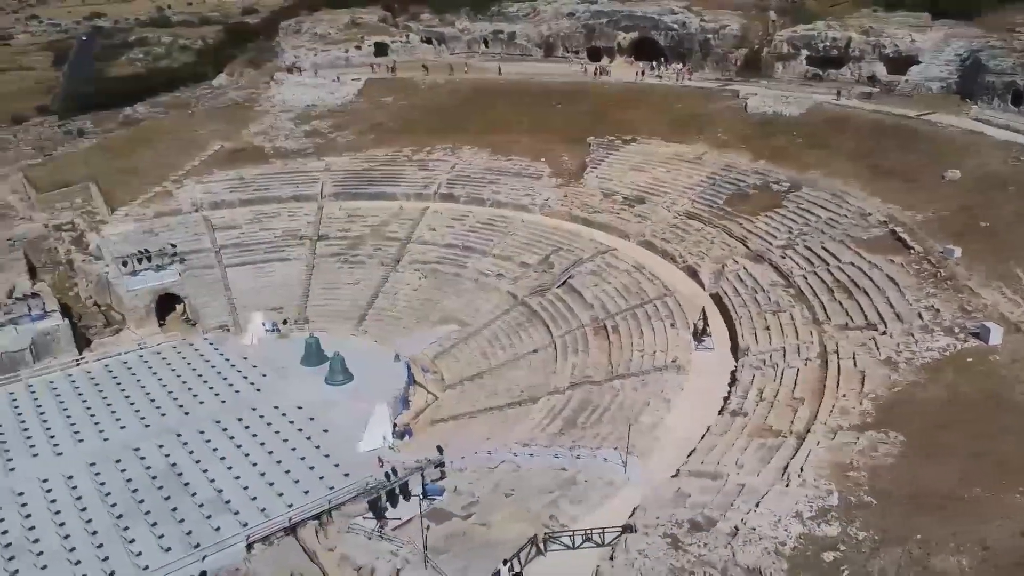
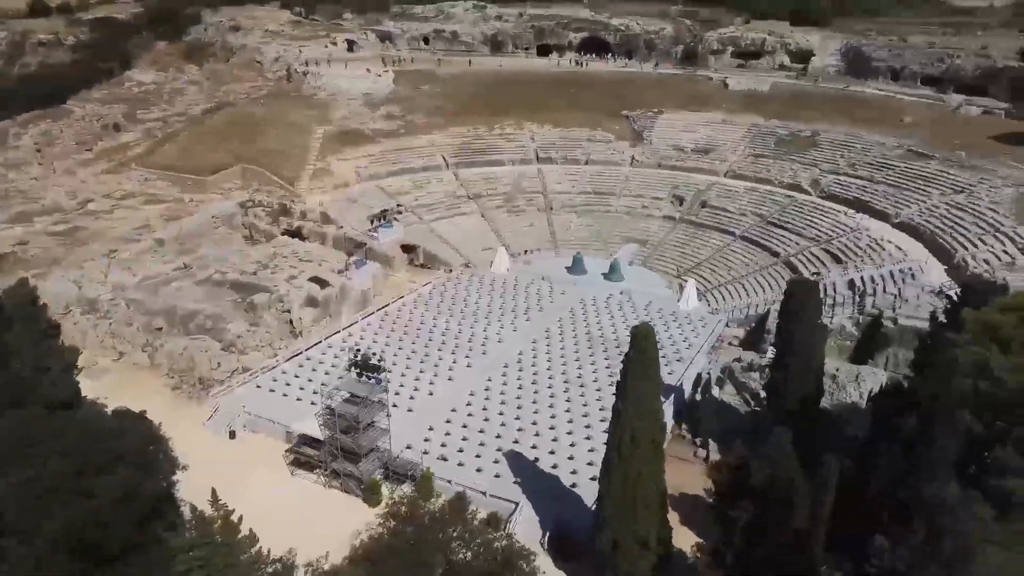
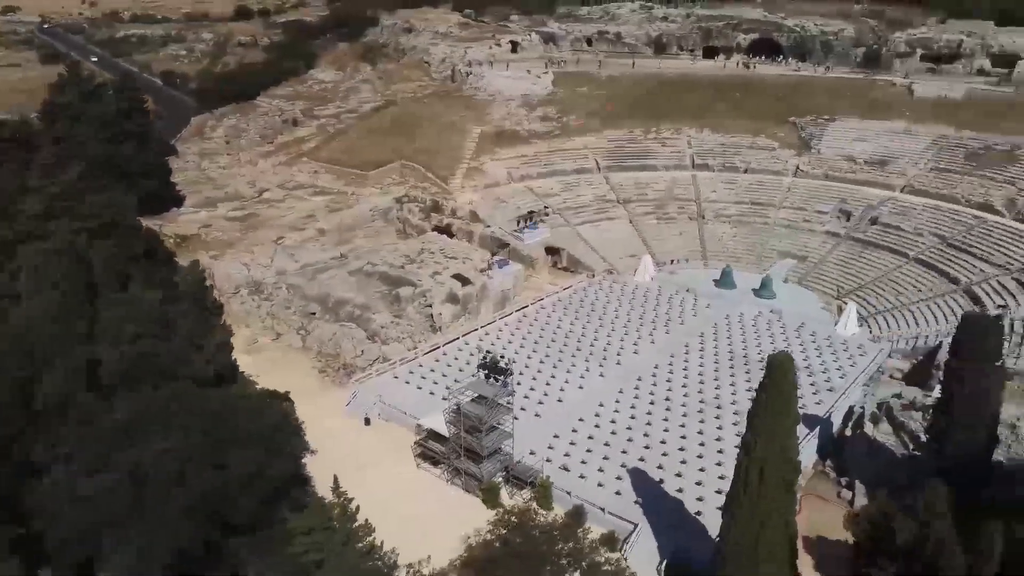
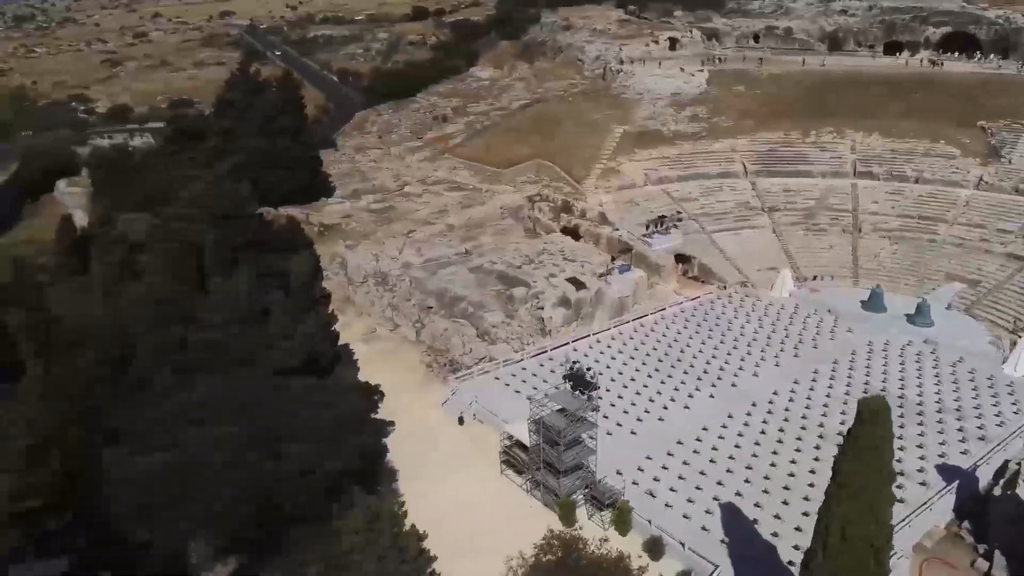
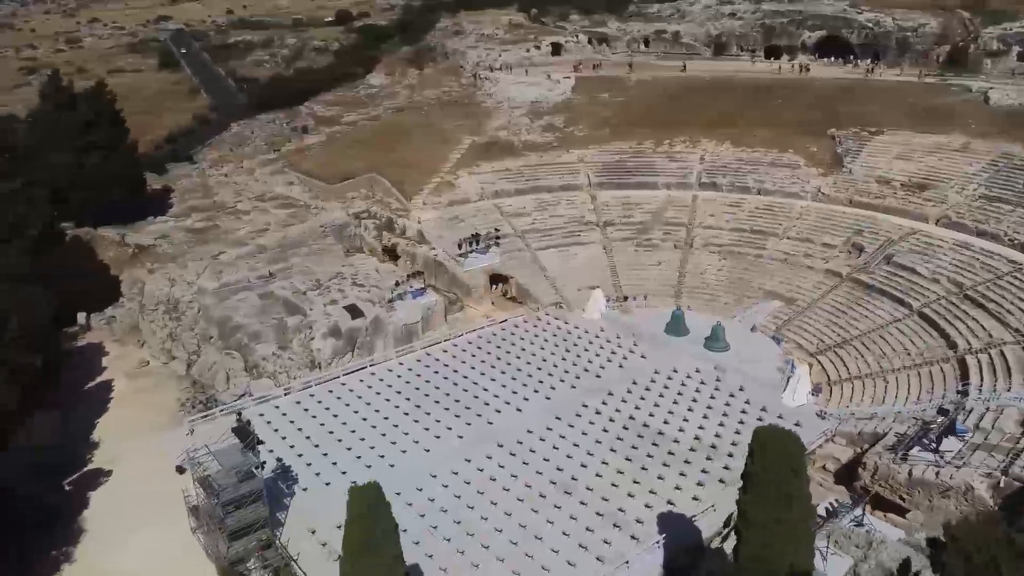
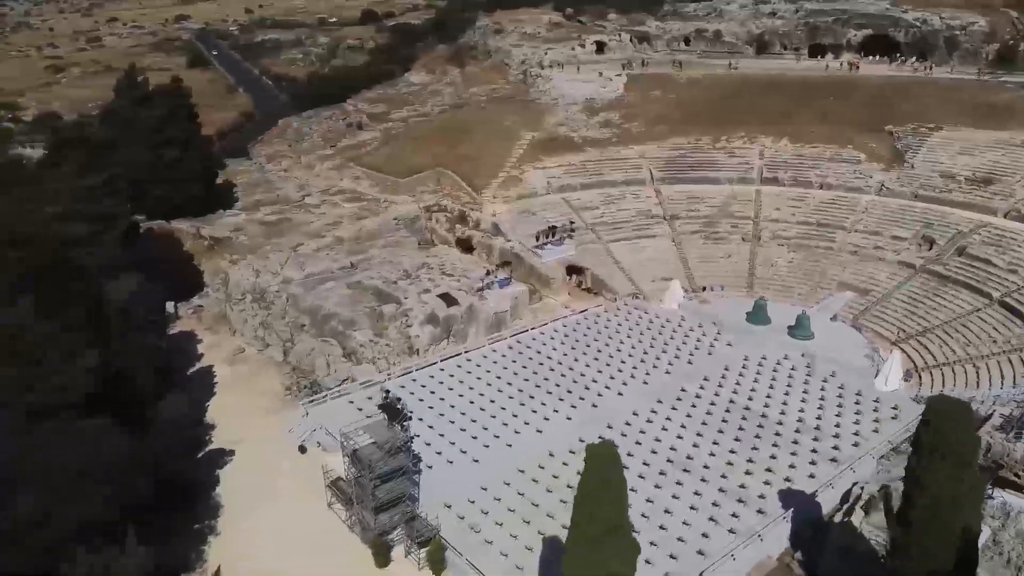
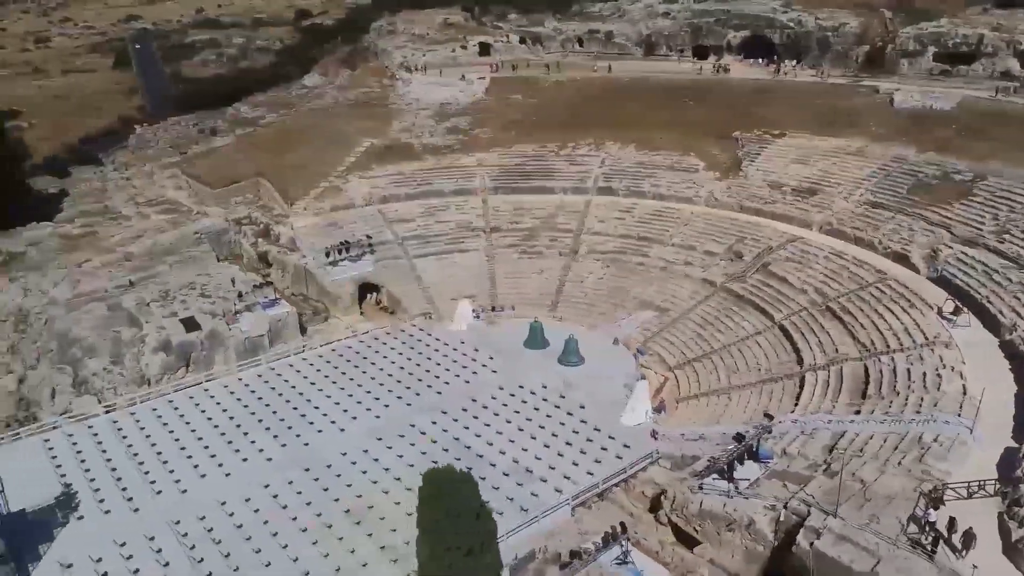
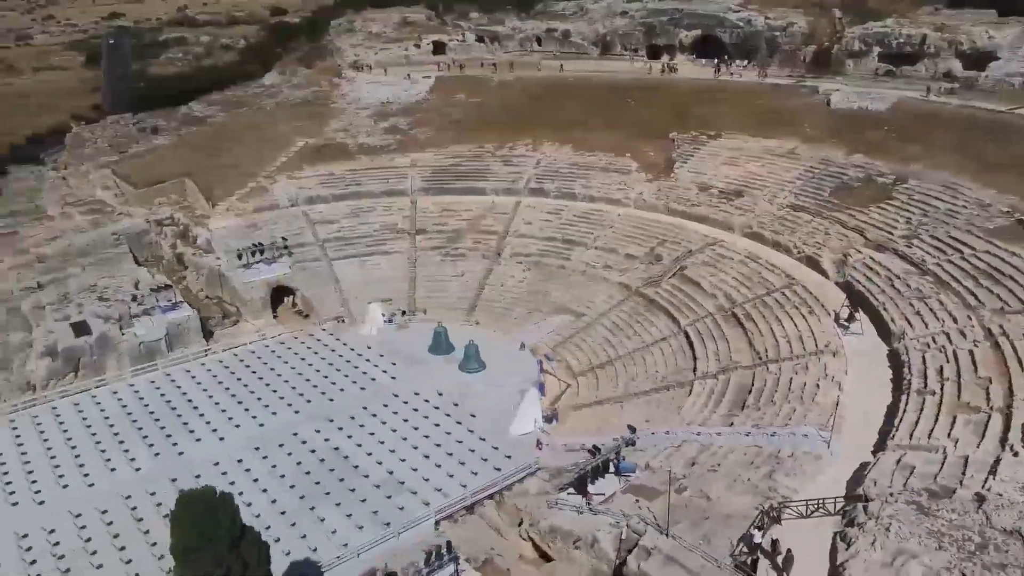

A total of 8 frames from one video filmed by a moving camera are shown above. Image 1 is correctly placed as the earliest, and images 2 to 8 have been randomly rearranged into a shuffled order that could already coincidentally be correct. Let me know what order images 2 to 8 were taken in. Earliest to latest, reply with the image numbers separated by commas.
8, 7, 5, 6, 4, 3, 2
